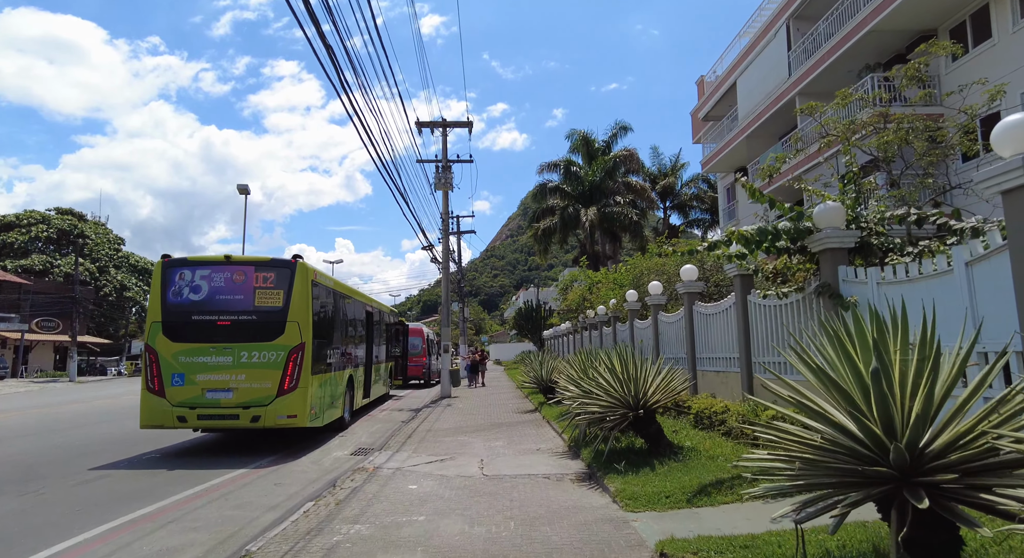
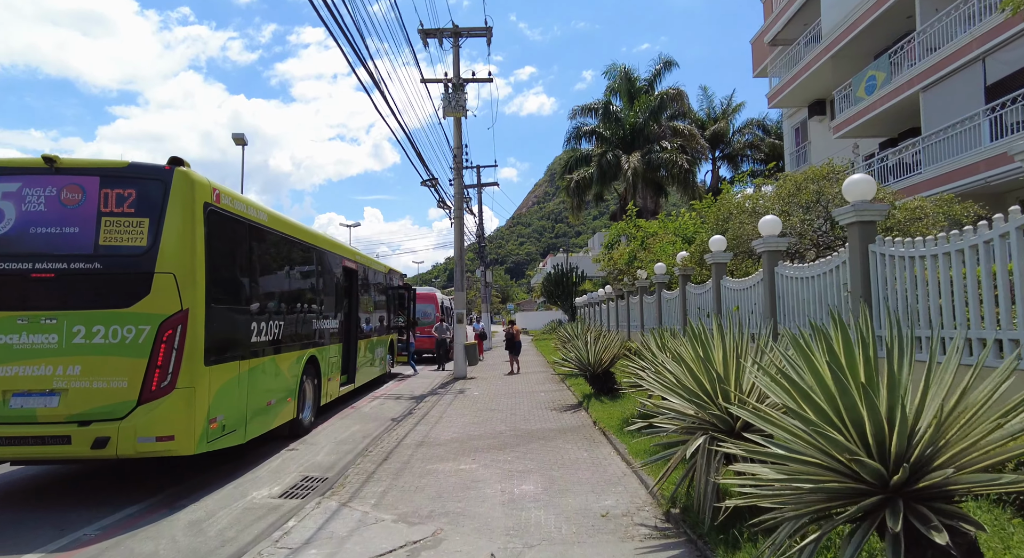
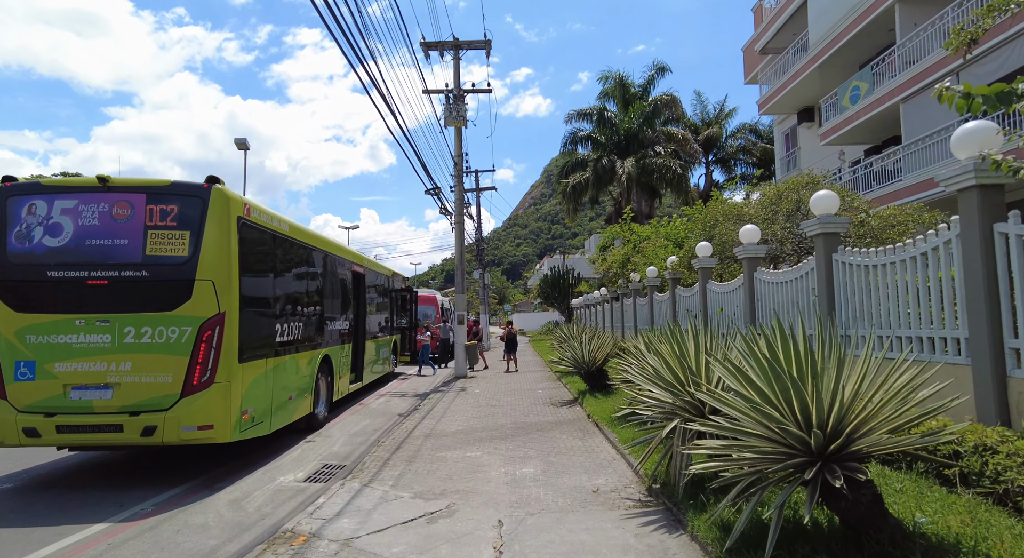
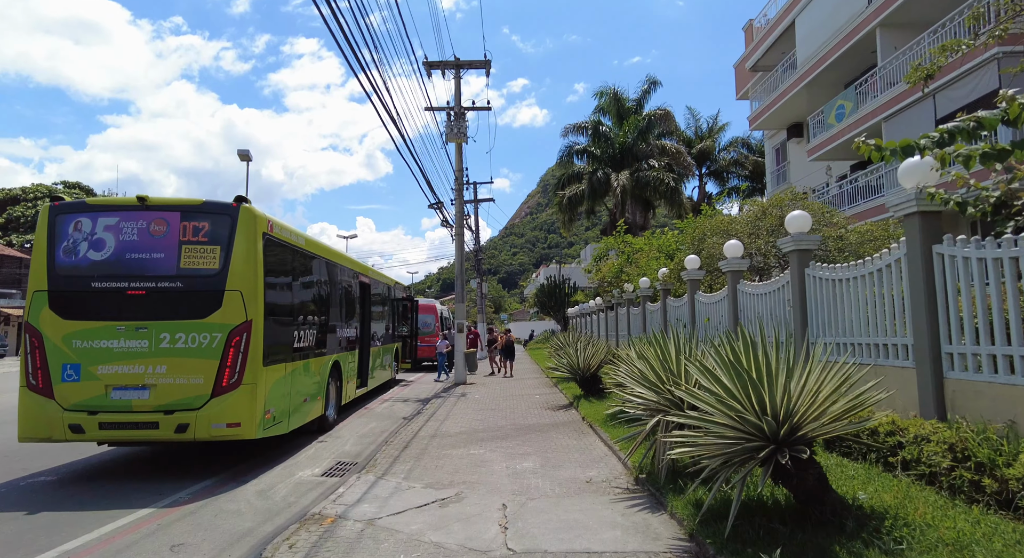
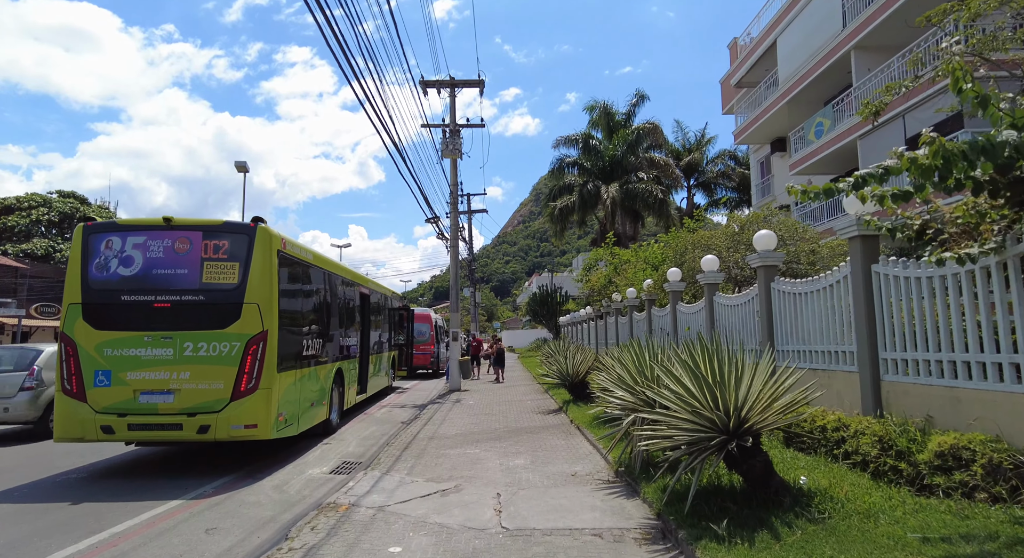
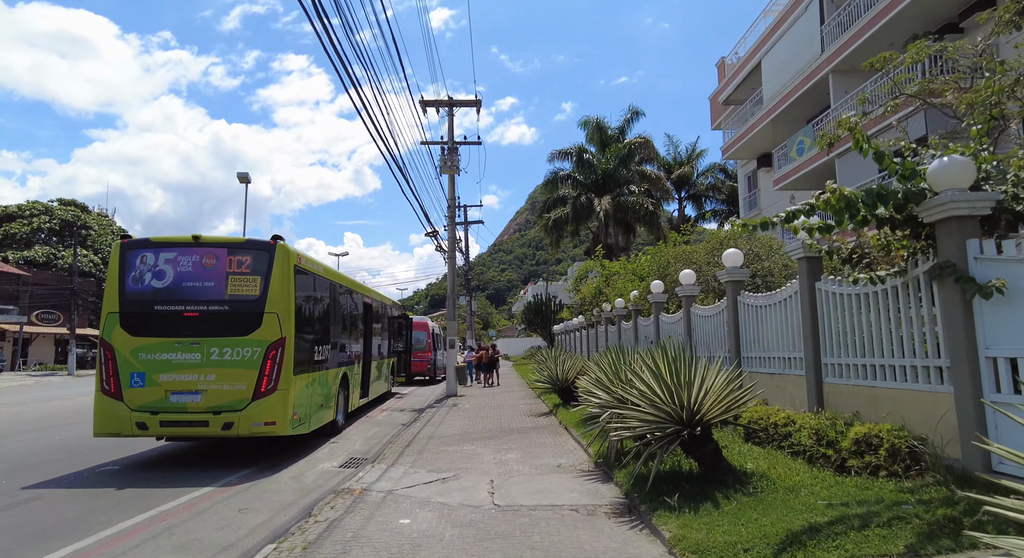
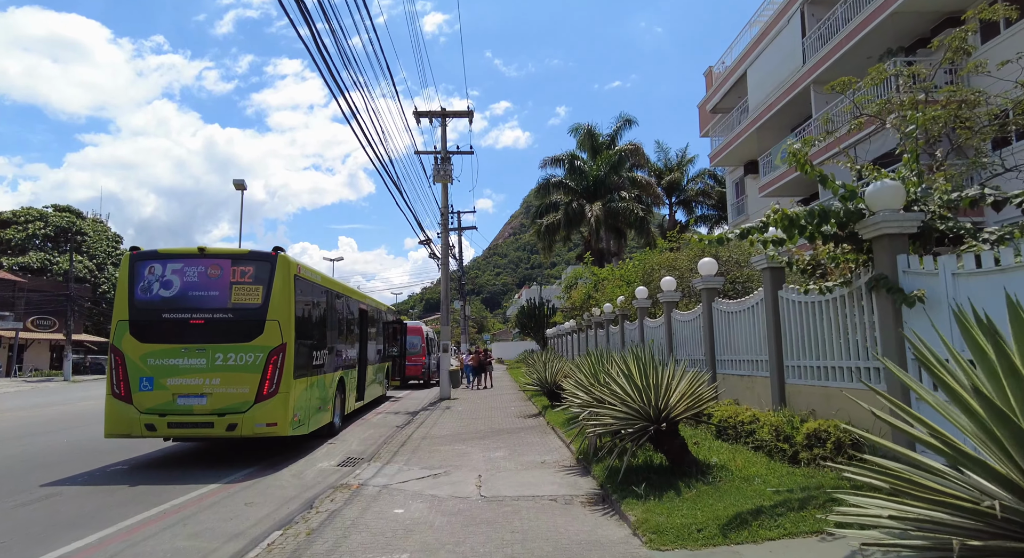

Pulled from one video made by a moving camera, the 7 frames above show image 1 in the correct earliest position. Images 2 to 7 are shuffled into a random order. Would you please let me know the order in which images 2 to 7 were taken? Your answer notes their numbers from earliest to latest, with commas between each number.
7, 6, 5, 4, 3, 2
